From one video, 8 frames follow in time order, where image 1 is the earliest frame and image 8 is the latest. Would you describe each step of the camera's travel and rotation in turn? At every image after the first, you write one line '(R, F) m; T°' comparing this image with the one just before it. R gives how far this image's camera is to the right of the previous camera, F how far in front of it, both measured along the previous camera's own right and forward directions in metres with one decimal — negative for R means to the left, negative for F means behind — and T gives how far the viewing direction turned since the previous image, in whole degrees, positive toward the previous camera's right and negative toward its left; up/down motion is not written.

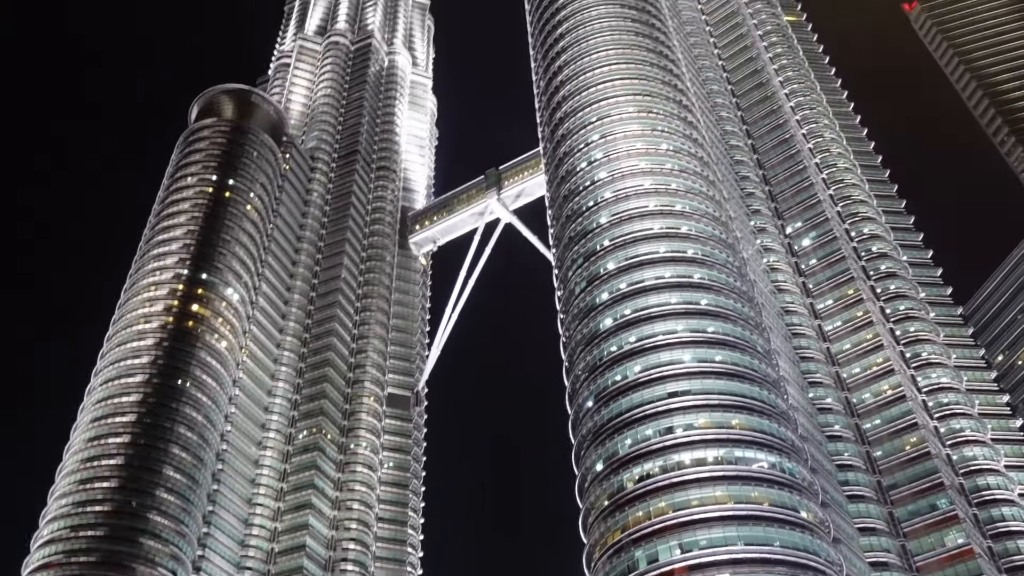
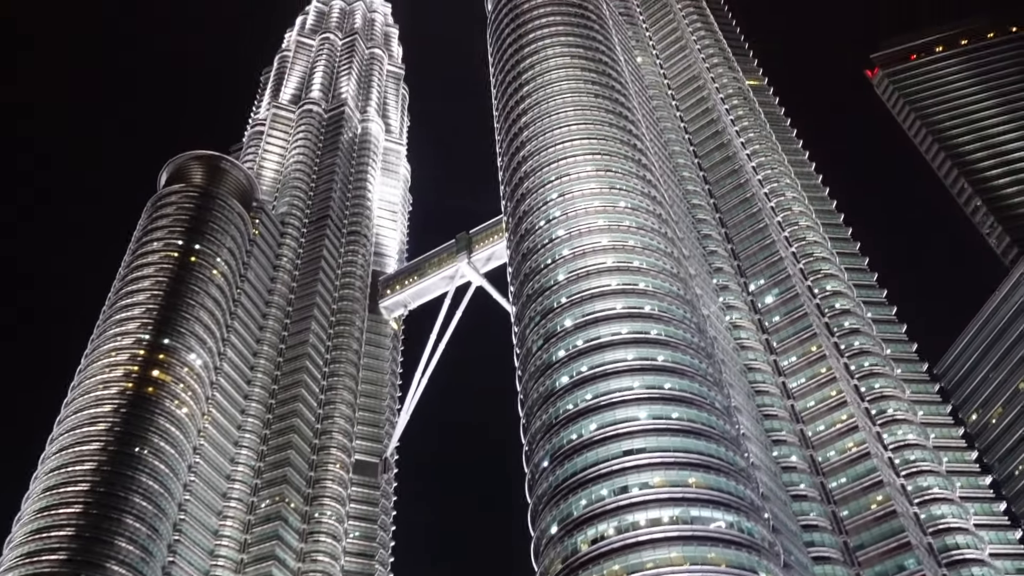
(+2.8, +1.6) m; +1°
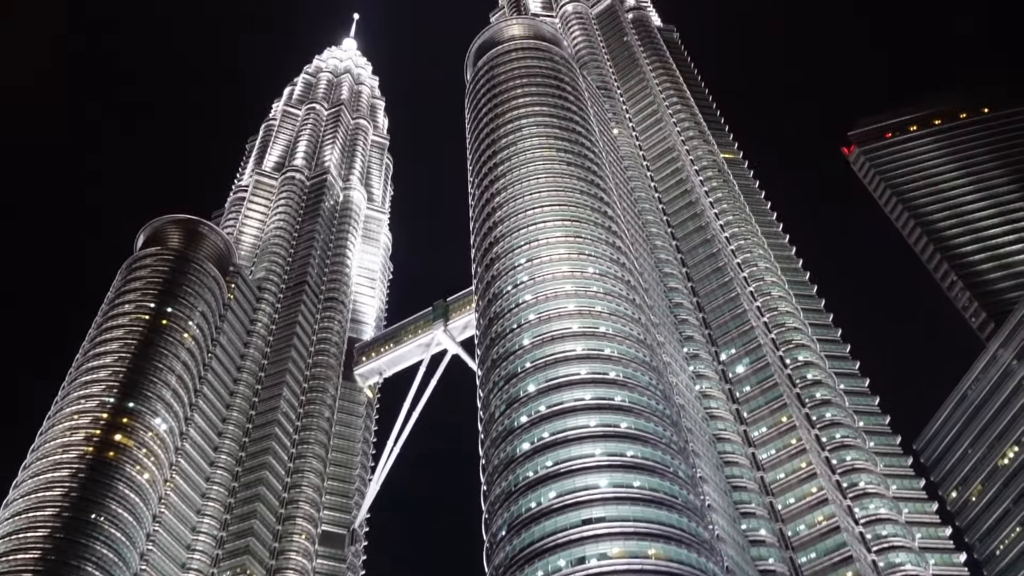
(+2.3, +1.5) m; +1°
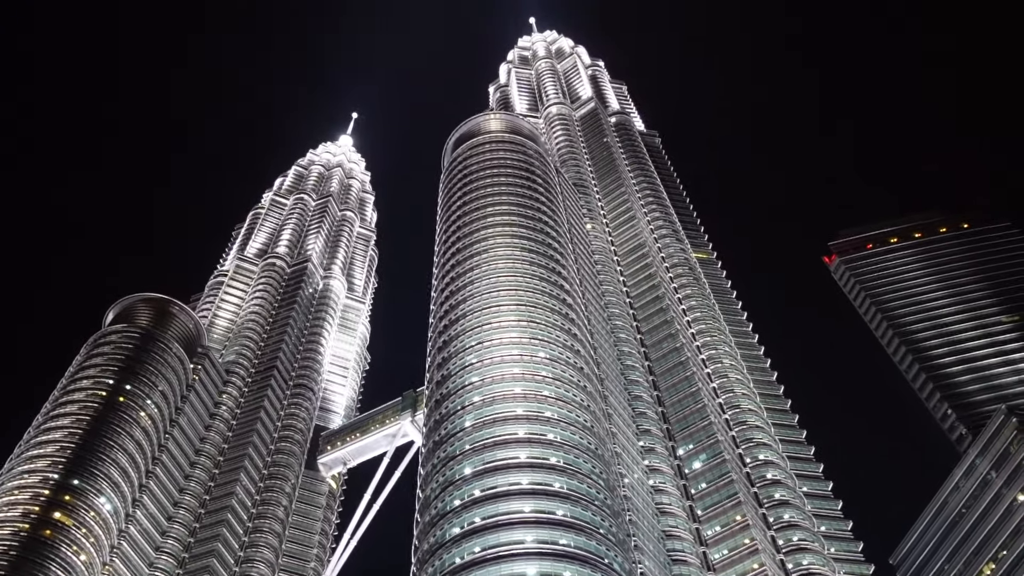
(+5.0, +2.6) m; 0°
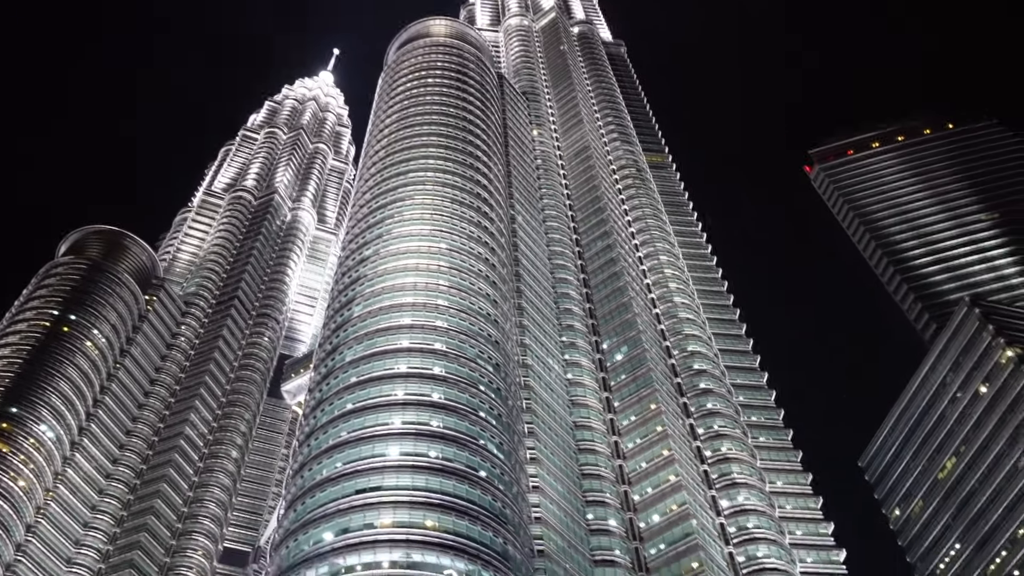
(+12.1, +7.9) m; -1°
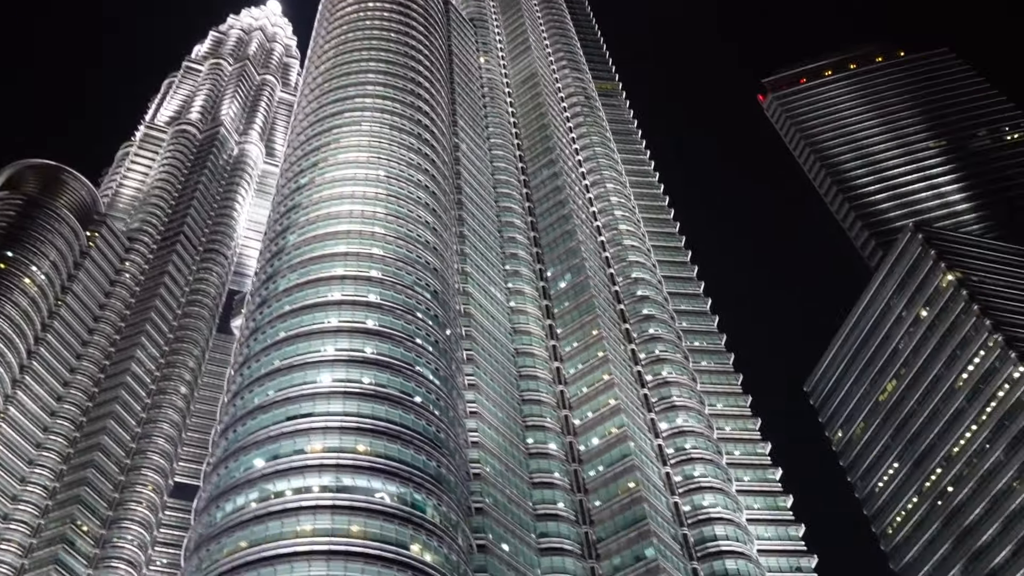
(+2.1, +0.7) m; +2°
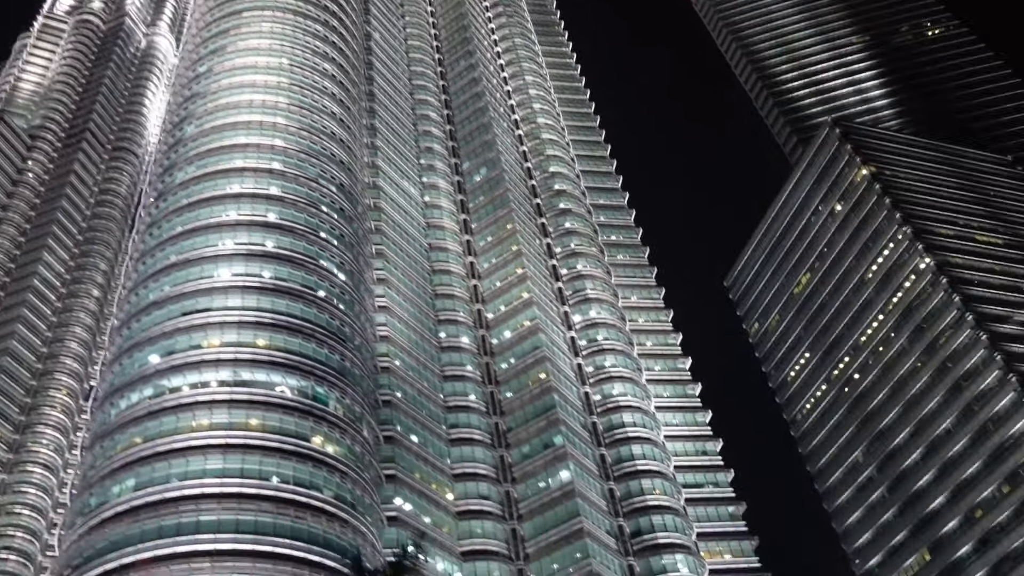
(+2.1, +1.1) m; +4°
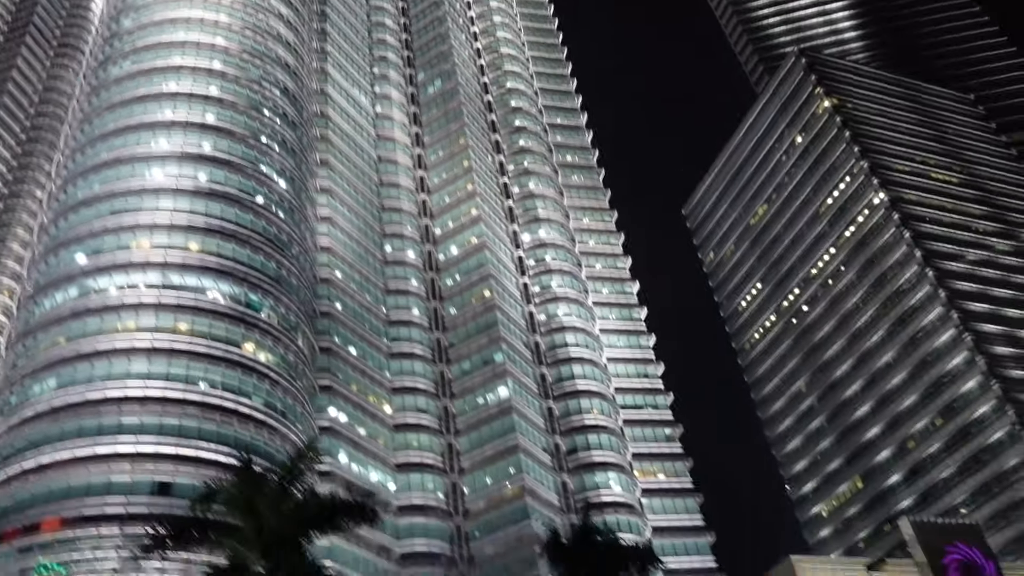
(+1.5, +1.1) m; +2°
